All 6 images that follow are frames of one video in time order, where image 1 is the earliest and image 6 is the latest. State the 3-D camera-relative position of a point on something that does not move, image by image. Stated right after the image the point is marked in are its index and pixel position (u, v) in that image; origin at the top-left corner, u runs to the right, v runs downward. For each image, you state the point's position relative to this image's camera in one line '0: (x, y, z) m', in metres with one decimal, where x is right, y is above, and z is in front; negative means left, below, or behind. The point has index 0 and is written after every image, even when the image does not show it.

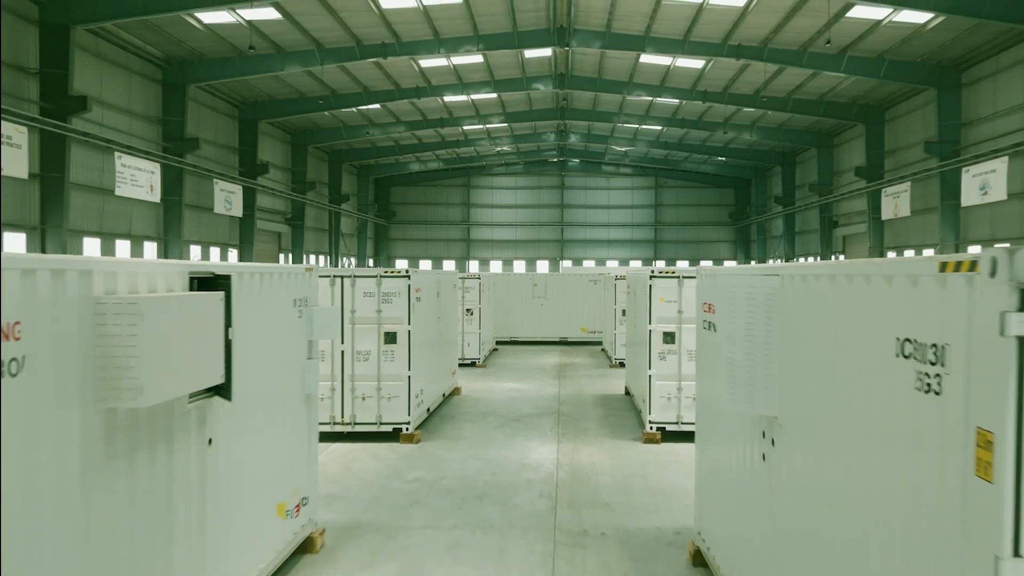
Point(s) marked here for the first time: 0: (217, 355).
0: (-1.8, -0.4, +4.4) m
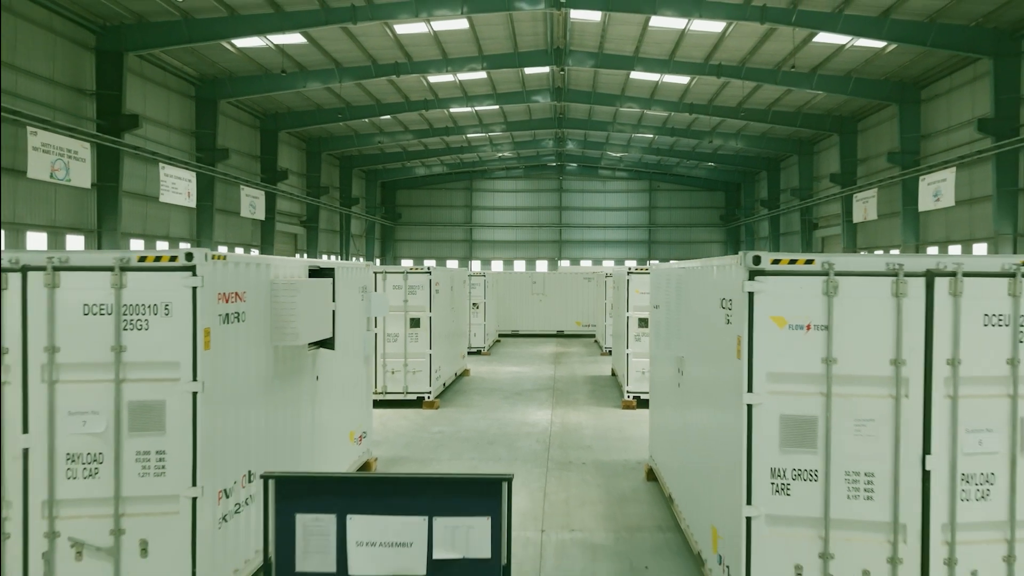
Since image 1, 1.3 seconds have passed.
0: (-1.8, -0.3, +6.8) m
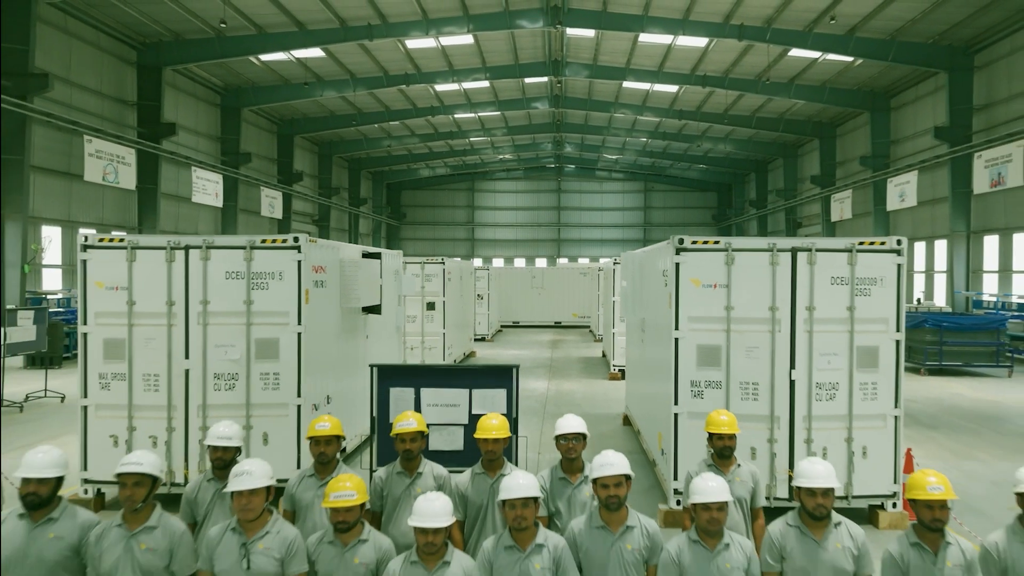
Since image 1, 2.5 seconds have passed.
0: (-1.7, 0.0, +9.0) m
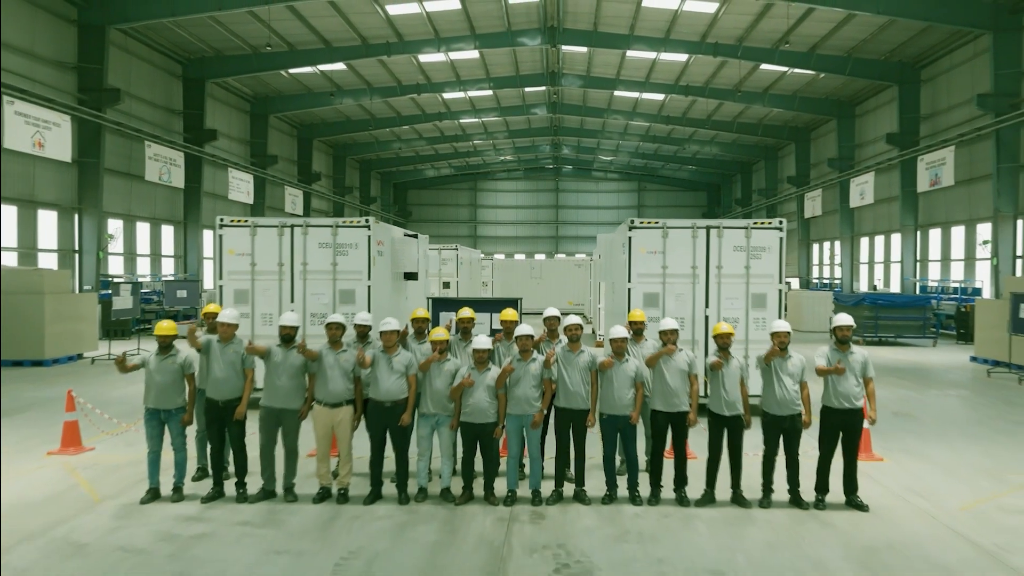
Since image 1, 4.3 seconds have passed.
0: (-1.7, +0.4, +12.0) m
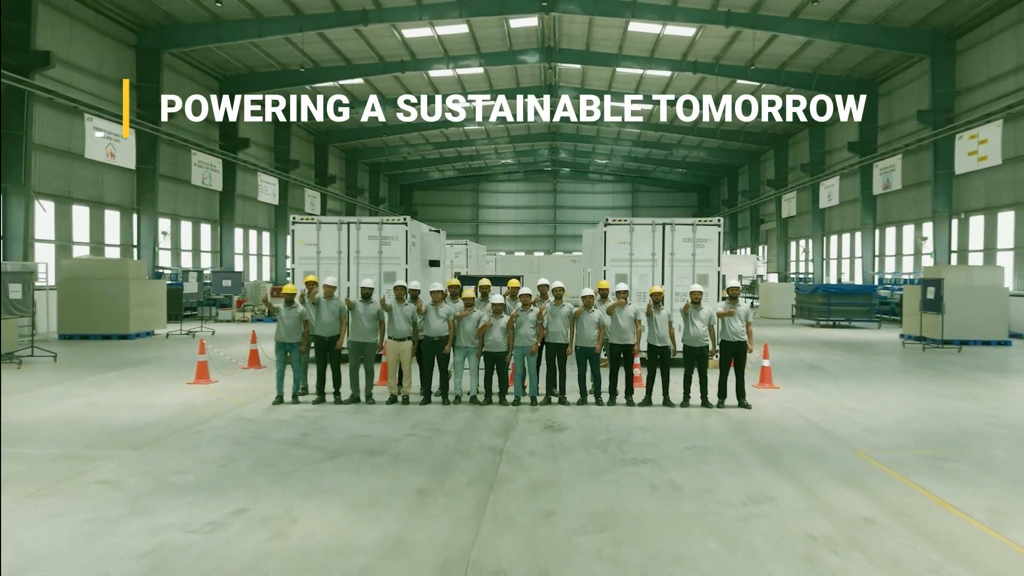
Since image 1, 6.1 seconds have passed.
0: (-1.6, +0.7, +15.1) m
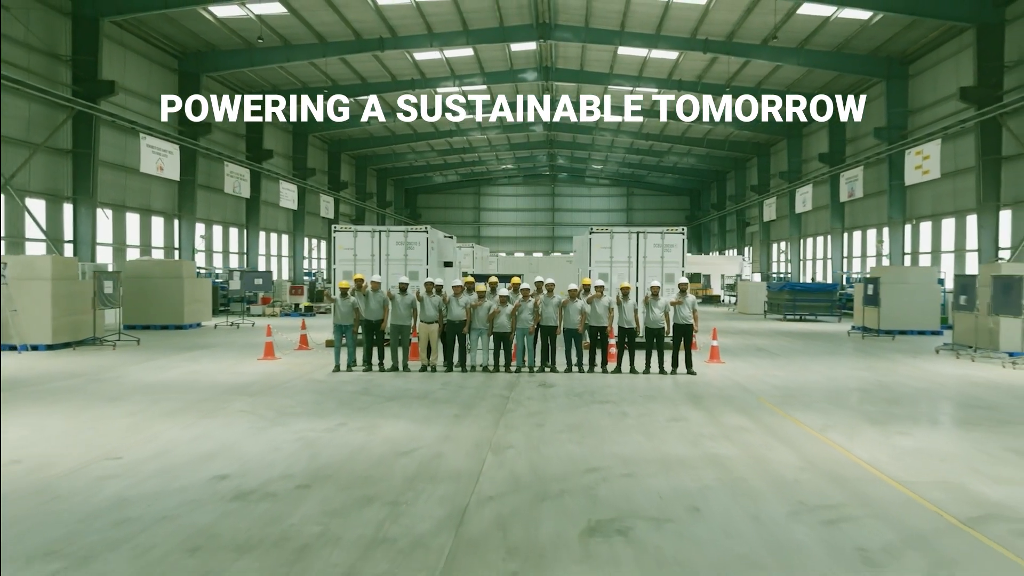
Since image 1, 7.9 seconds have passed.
0: (-1.6, +0.8, +17.9) m
